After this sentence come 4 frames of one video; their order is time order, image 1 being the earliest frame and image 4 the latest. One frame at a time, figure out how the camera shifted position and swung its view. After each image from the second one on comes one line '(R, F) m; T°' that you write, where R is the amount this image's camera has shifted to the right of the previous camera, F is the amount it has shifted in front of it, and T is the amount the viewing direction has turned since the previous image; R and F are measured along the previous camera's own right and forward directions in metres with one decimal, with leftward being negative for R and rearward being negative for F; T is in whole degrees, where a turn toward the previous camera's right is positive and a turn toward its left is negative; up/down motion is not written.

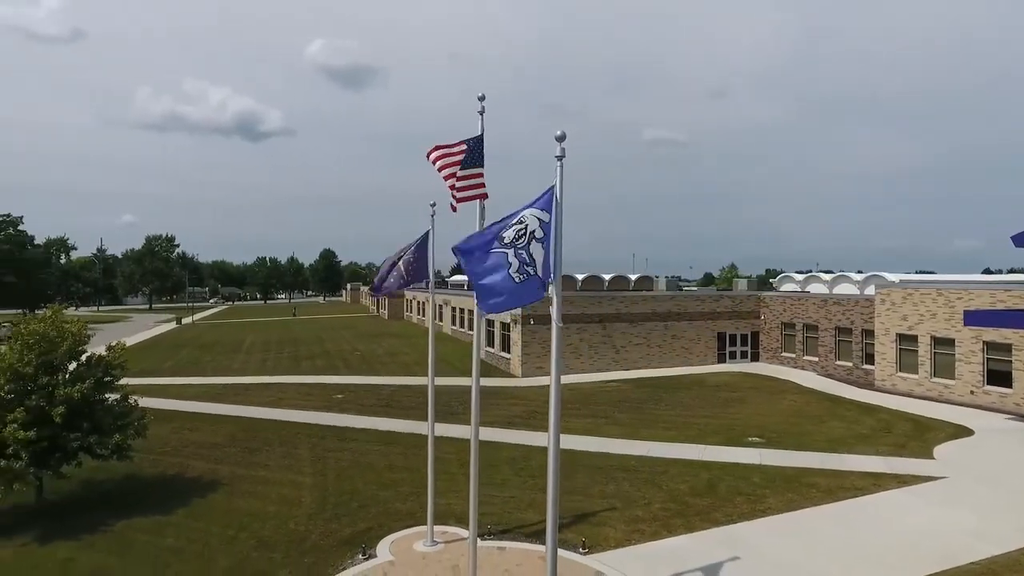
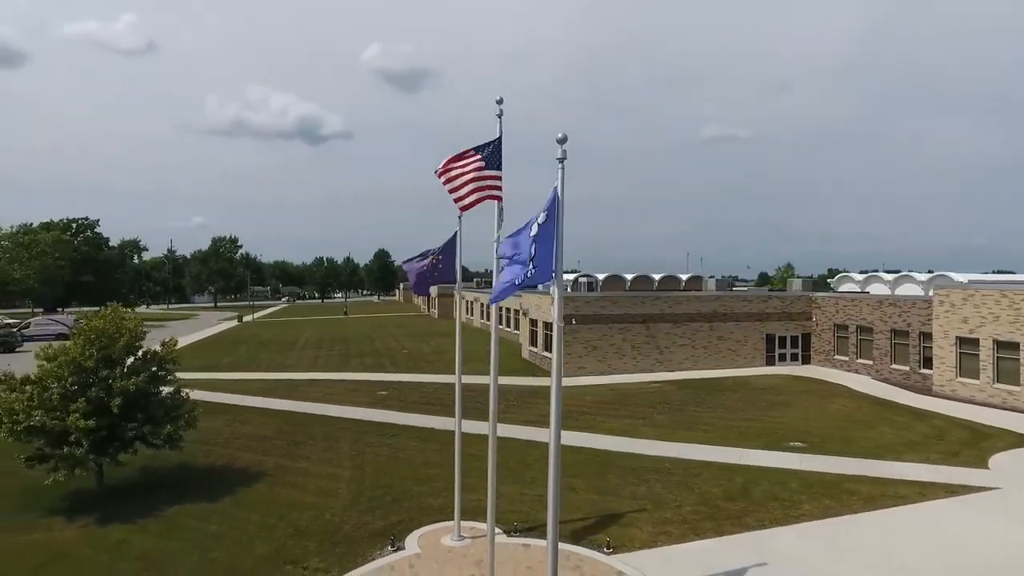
(+0.5, -0.1) m; -5°
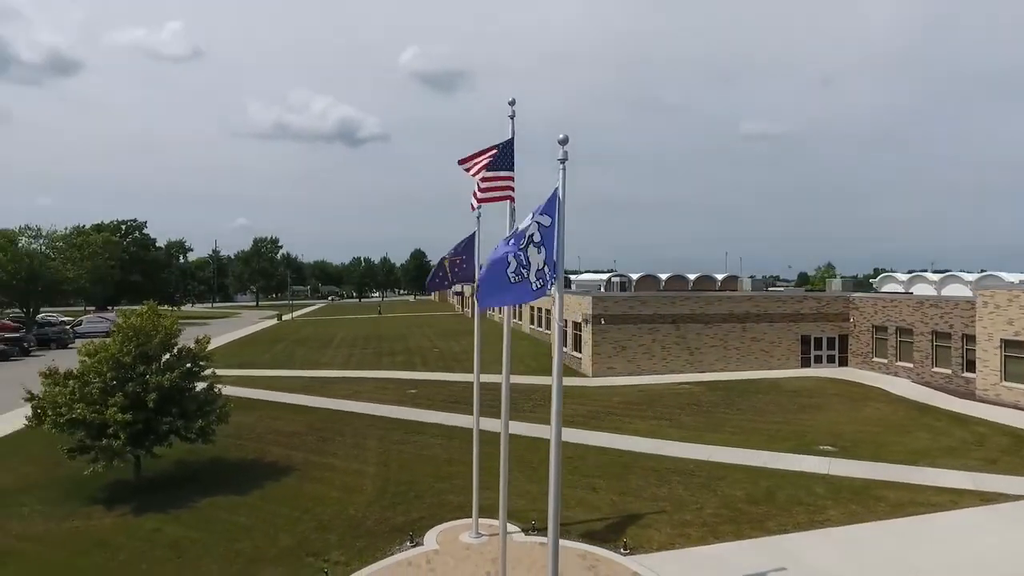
(+0.4, -0.1) m; -3°
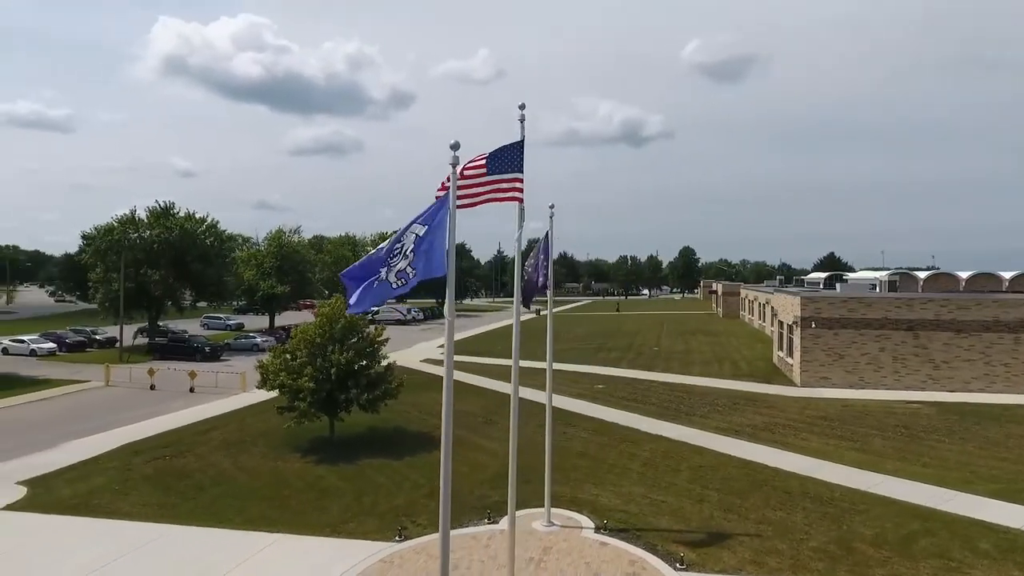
(+4.0, +0.5) m; -26°
